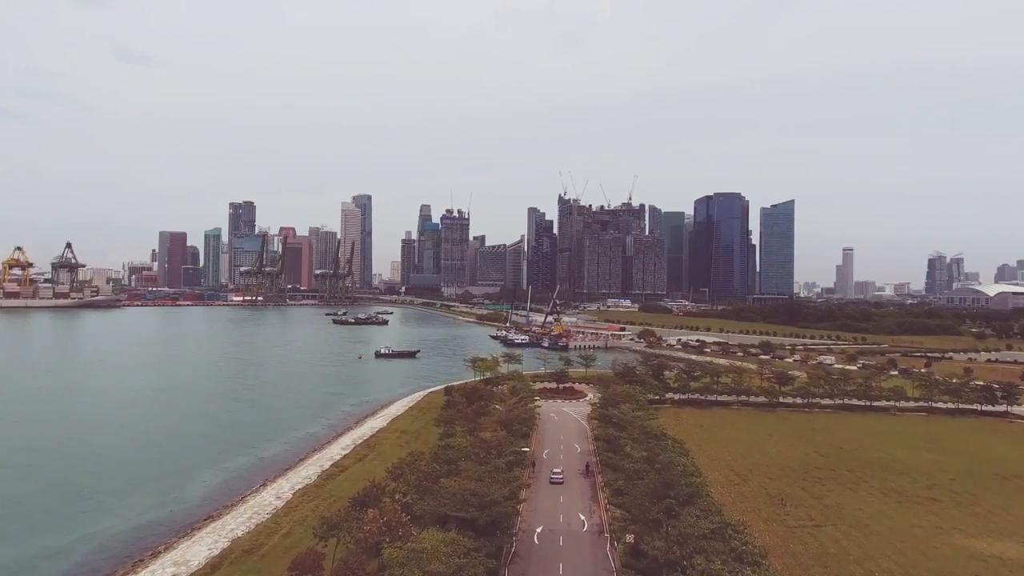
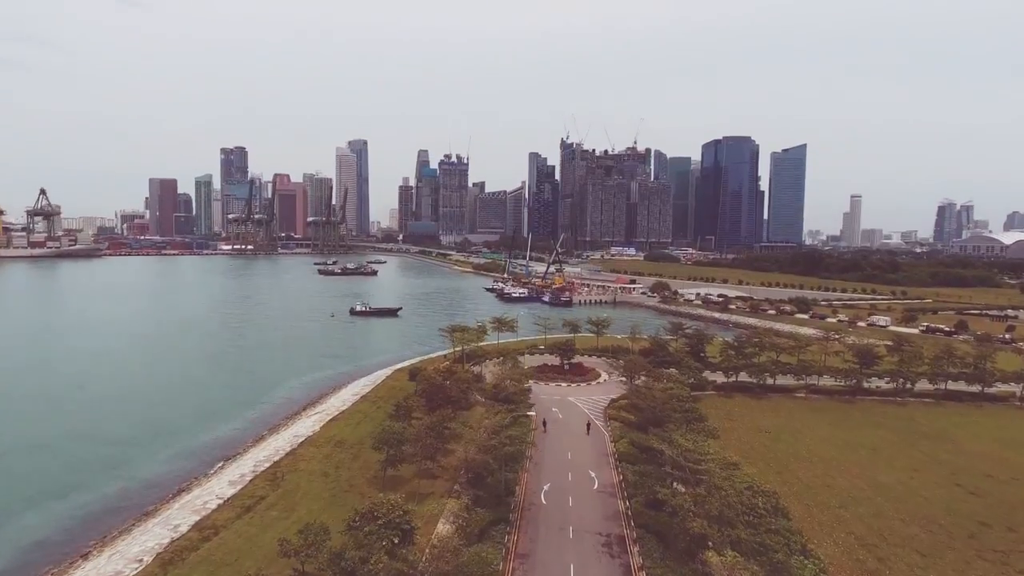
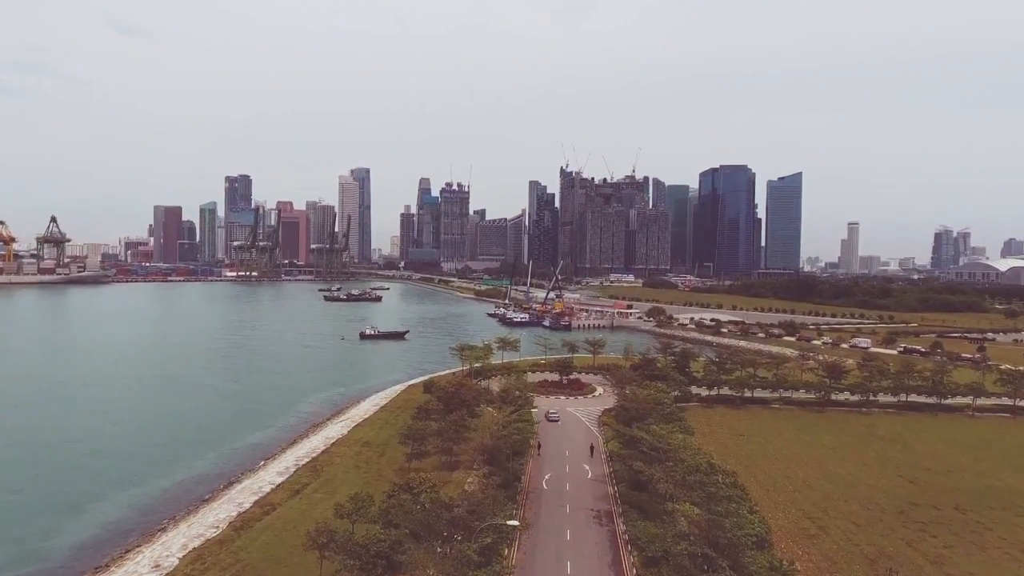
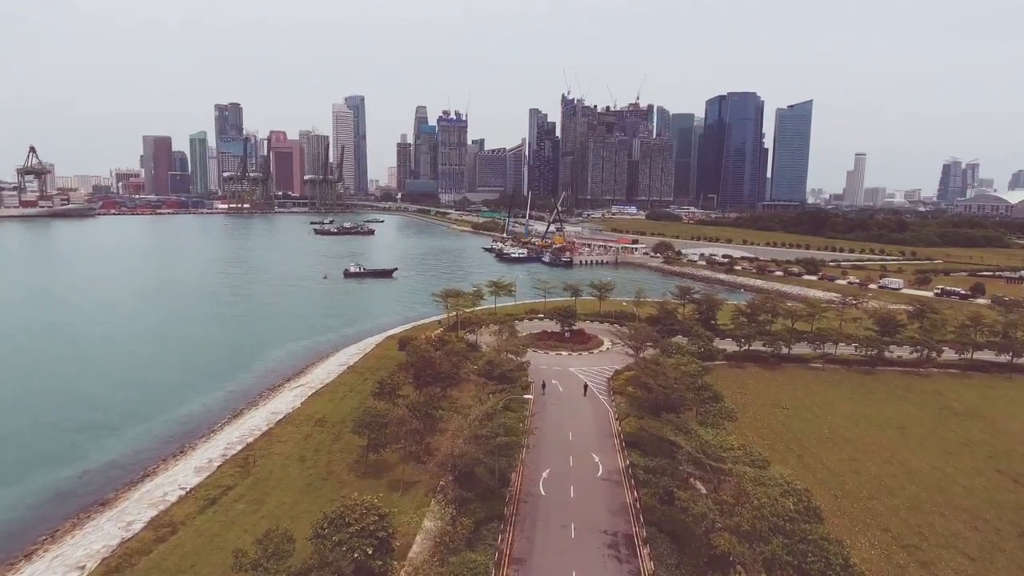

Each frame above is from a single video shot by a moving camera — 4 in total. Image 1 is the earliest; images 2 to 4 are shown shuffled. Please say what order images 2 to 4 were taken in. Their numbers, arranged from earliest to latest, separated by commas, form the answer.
3, 2, 4
